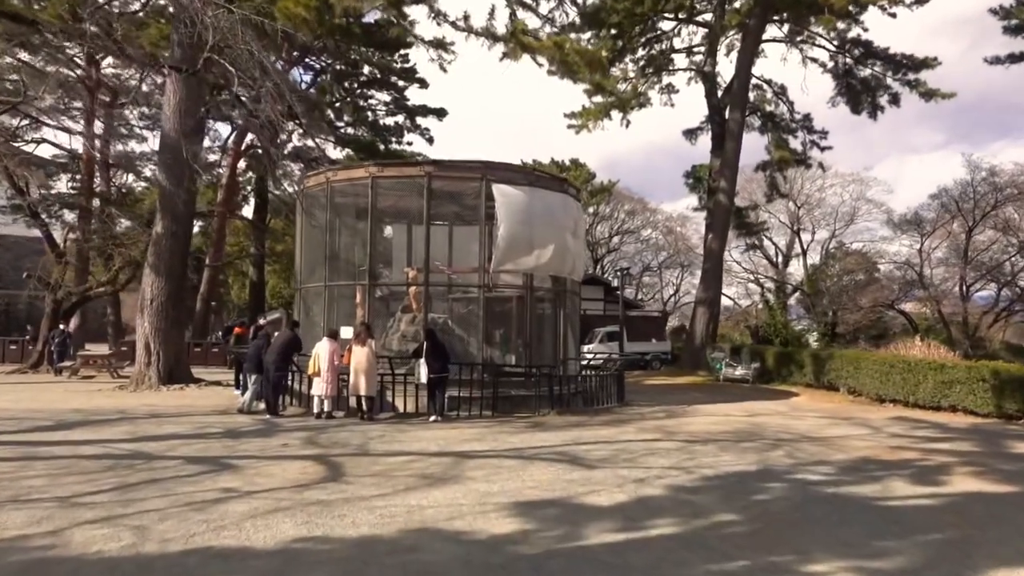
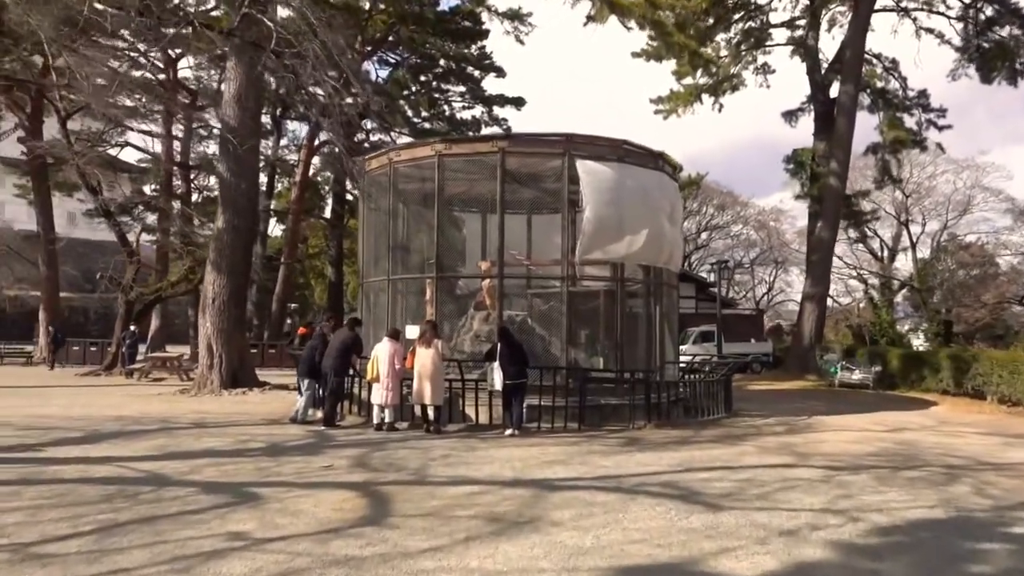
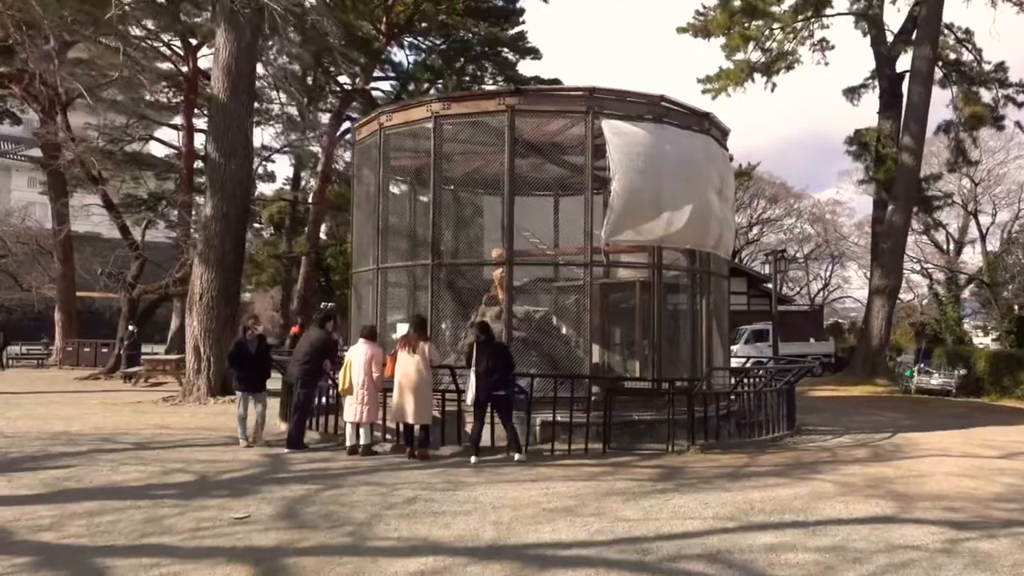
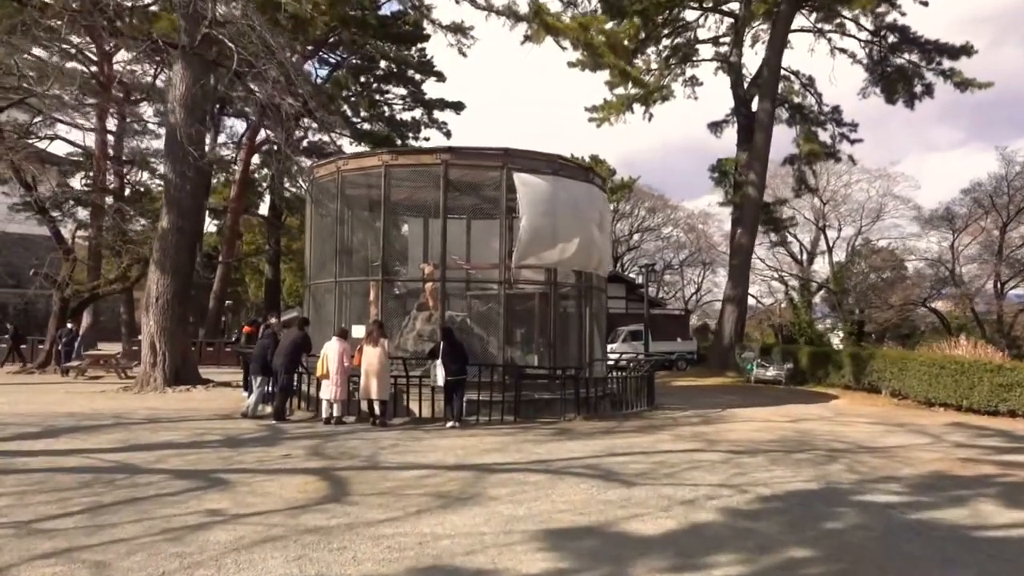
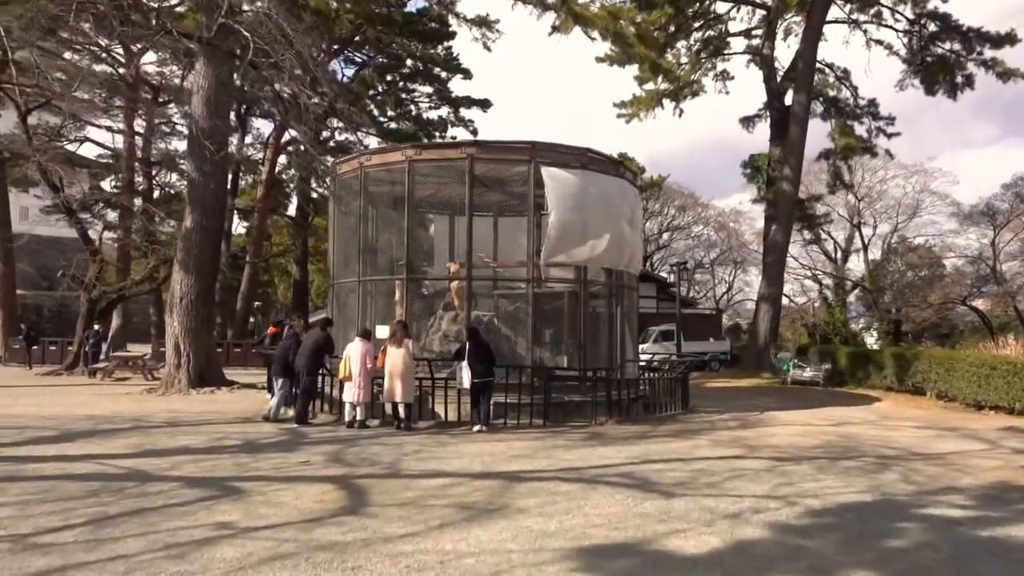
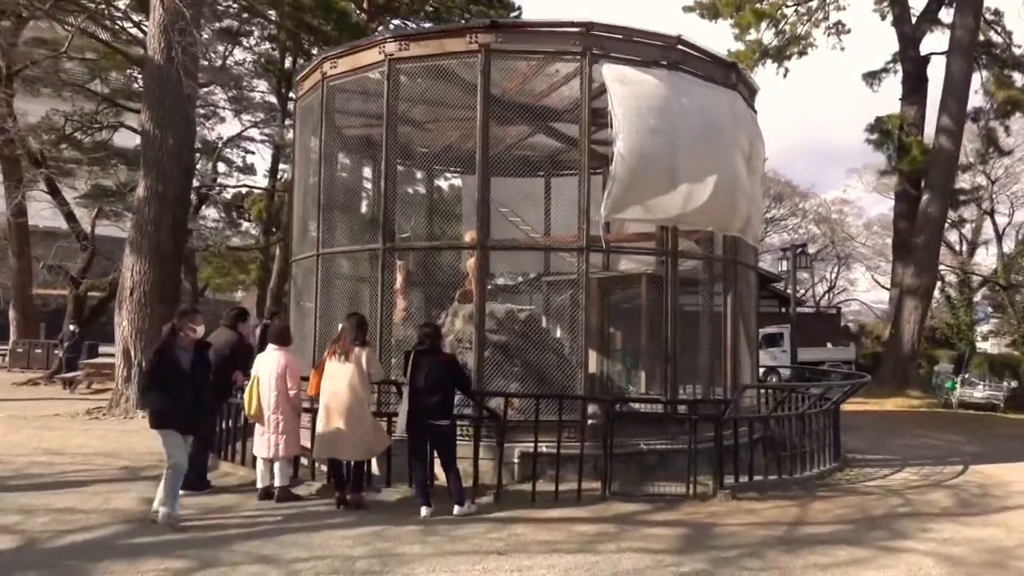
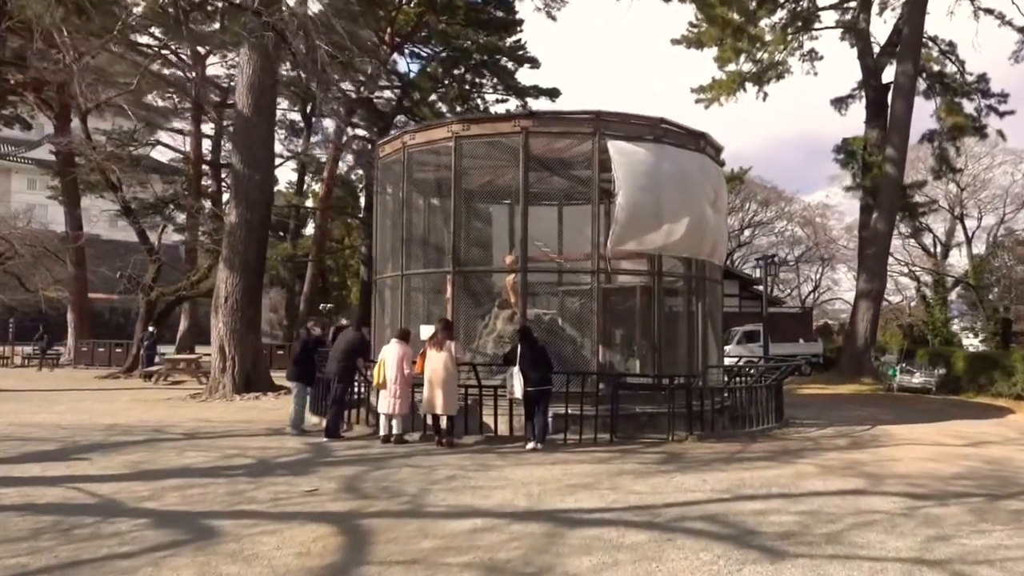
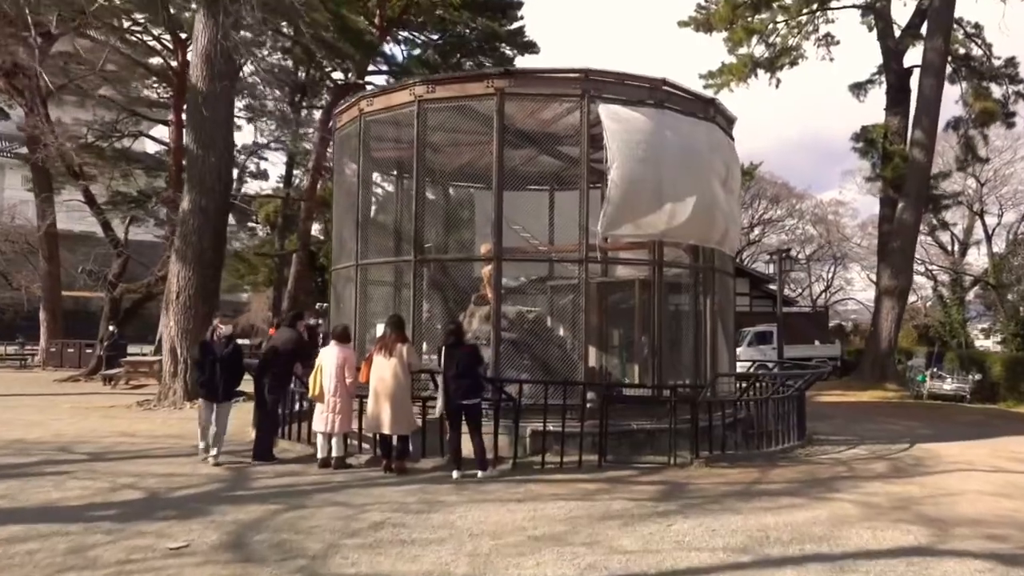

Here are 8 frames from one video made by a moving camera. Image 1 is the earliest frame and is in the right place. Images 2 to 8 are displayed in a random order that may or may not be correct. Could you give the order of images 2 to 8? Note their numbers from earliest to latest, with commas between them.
4, 5, 2, 7, 3, 8, 6
